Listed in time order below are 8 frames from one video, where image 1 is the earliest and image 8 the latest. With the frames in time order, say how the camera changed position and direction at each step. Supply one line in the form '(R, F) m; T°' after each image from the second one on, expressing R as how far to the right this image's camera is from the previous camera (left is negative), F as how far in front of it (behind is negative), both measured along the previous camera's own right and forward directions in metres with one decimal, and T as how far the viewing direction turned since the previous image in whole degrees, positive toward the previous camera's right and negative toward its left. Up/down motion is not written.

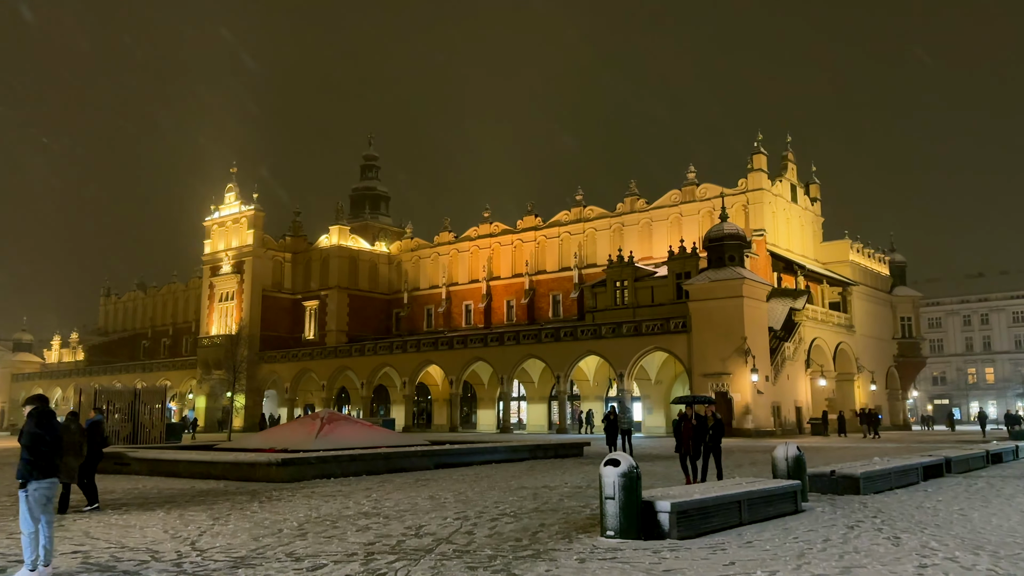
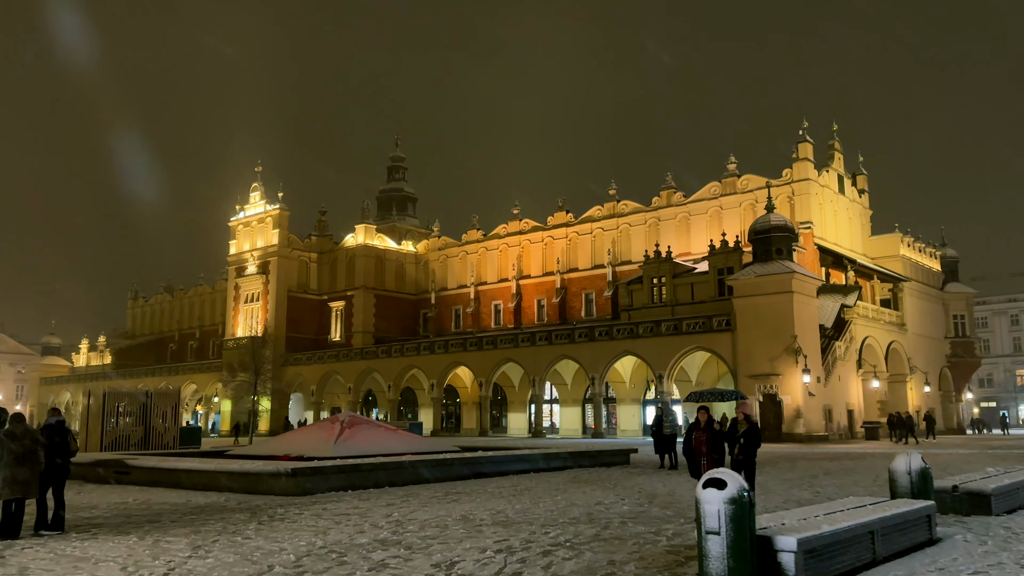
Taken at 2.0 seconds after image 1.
(-0.2, +1.8) m; -2°
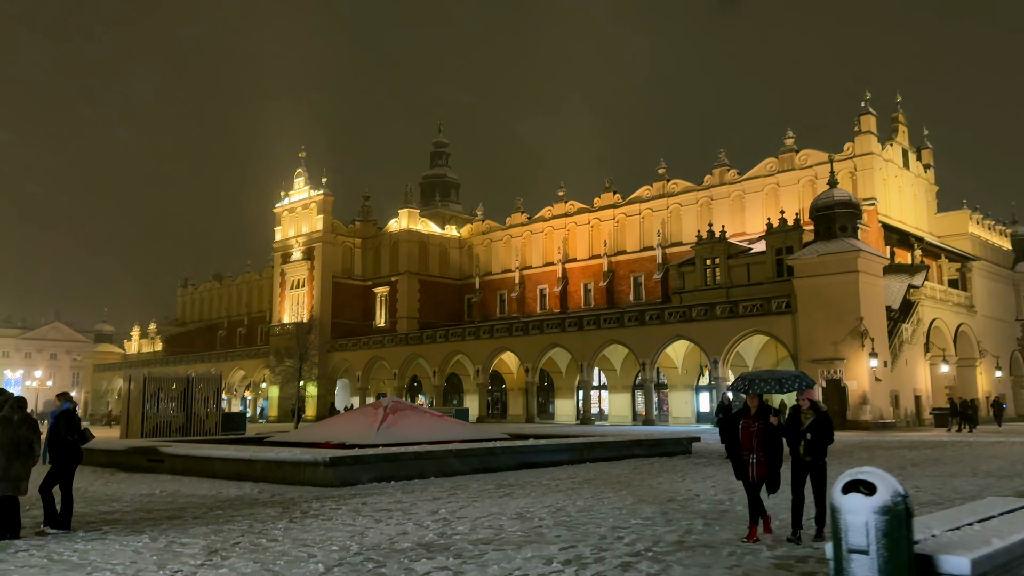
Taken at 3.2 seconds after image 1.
(-0.2, +1.1) m; -3°
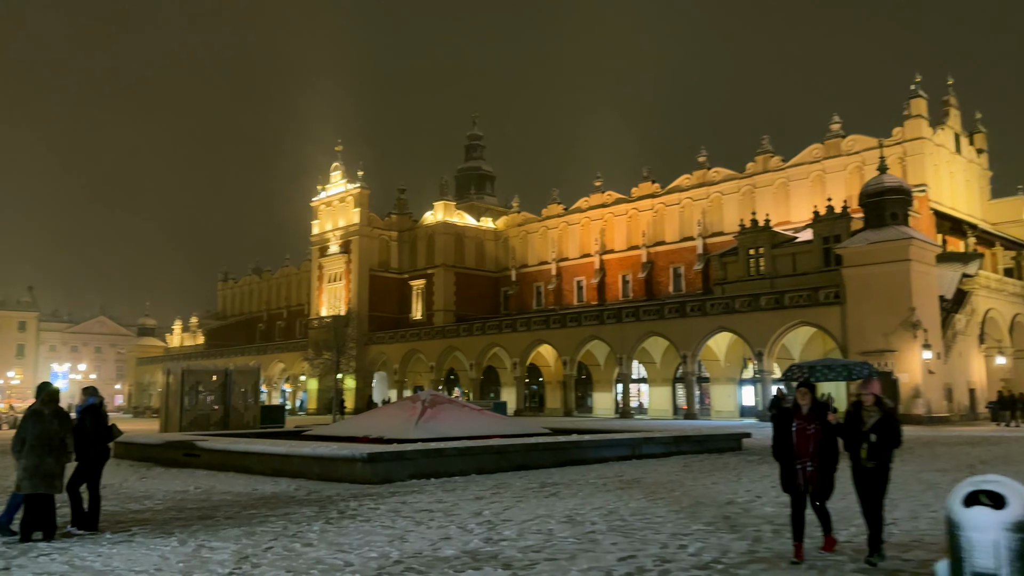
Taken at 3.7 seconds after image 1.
(-0.1, +0.5) m; -3°
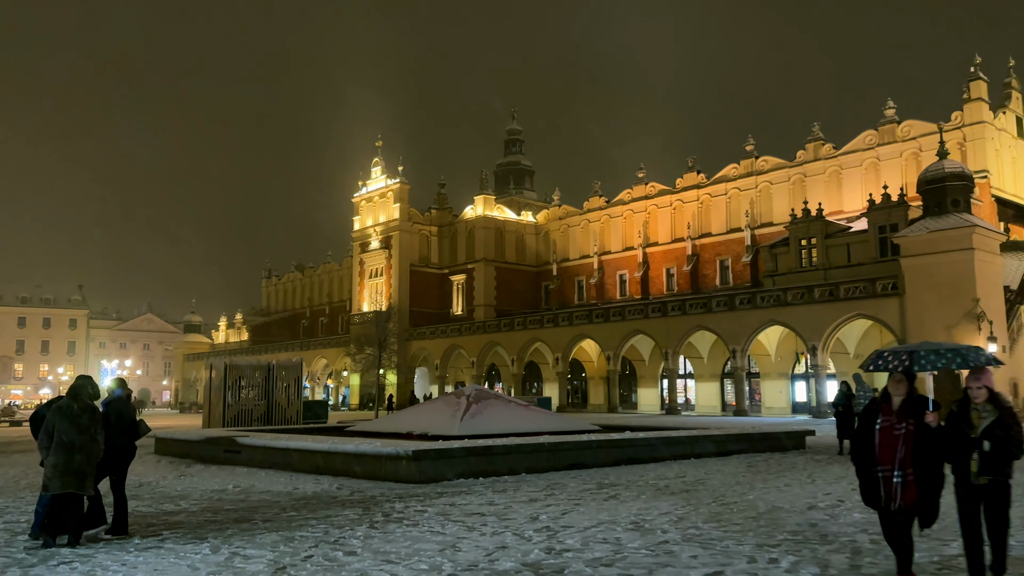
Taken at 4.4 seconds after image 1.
(-0.2, +0.6) m; -3°
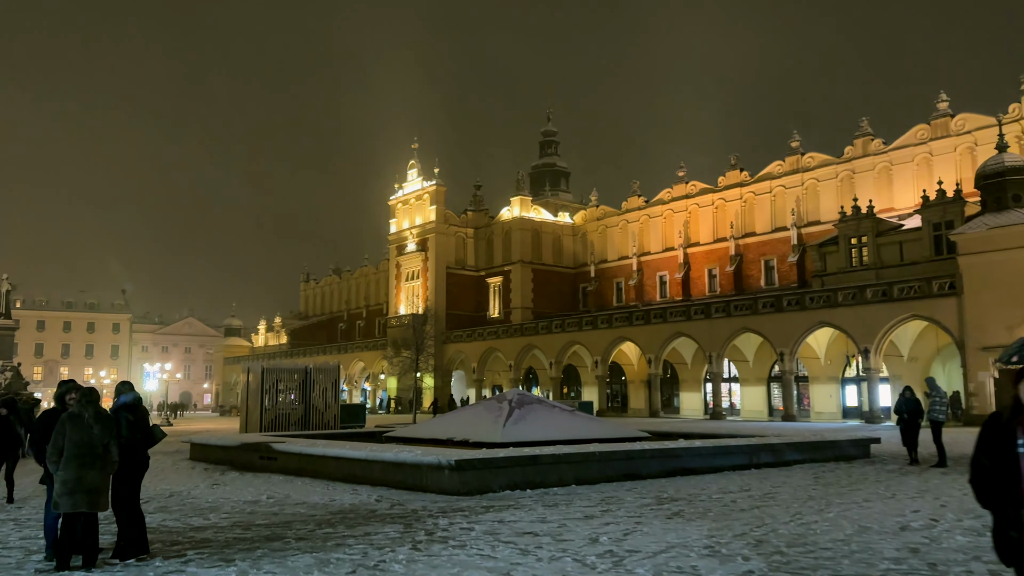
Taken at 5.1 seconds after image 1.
(-0.2, +0.6) m; -3°
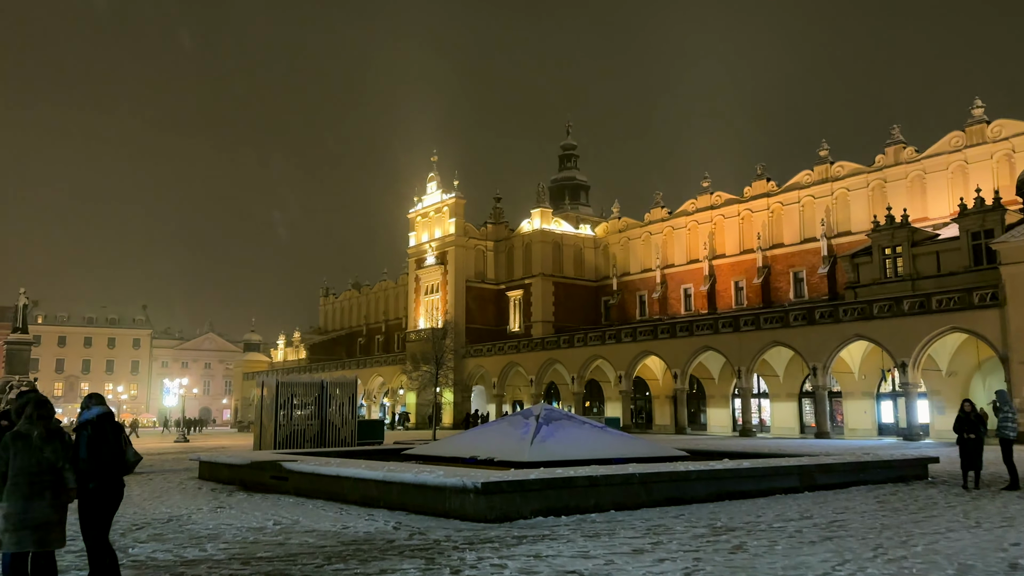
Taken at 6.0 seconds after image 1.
(-0.1, +0.9) m; -1°
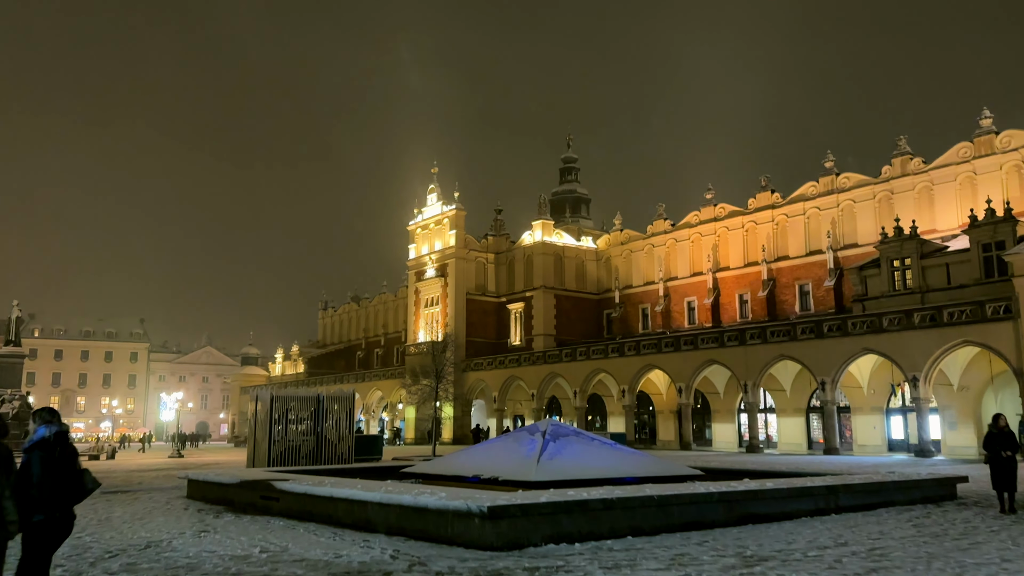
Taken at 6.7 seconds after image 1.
(-0.1, +0.6) m; 0°
